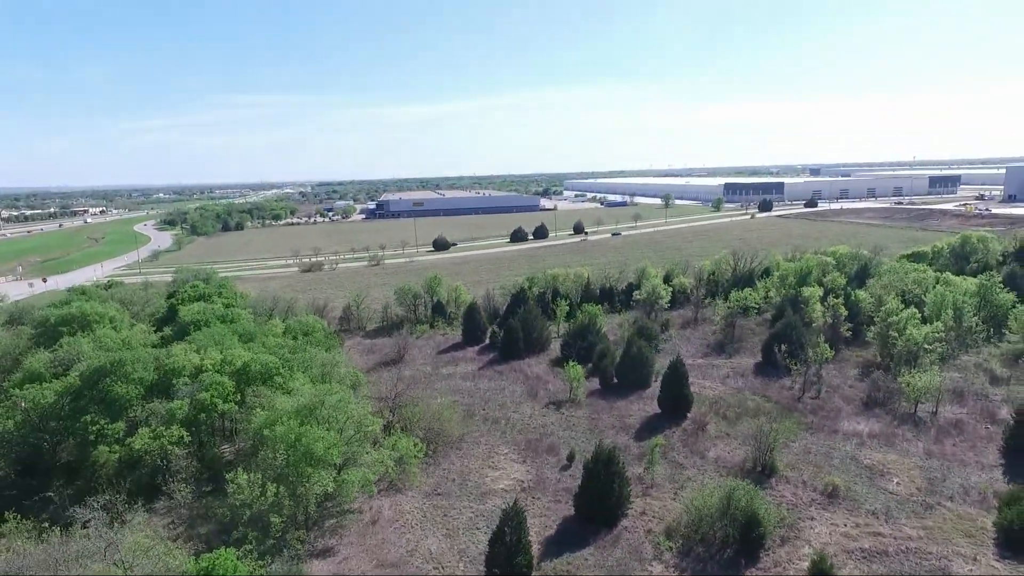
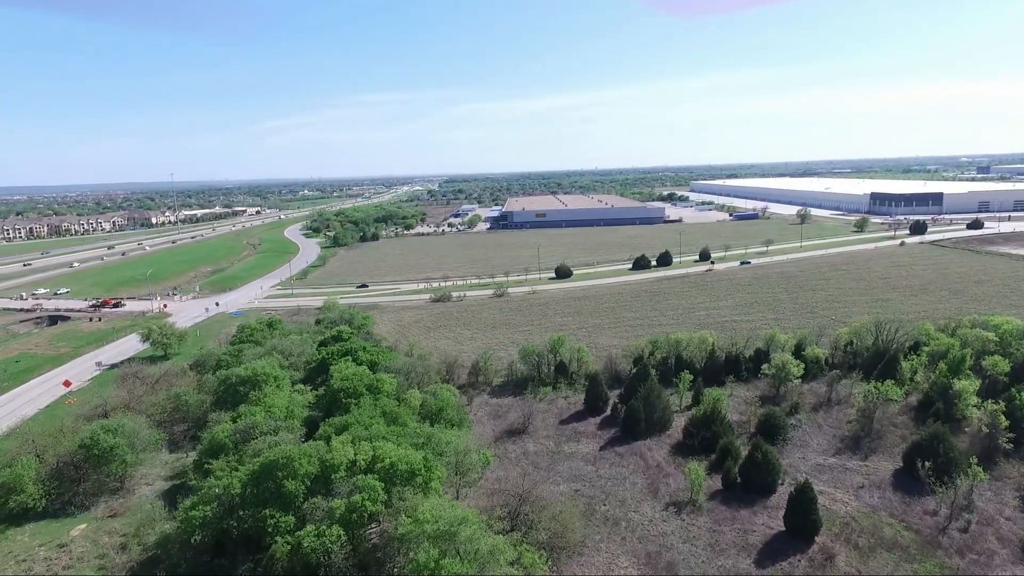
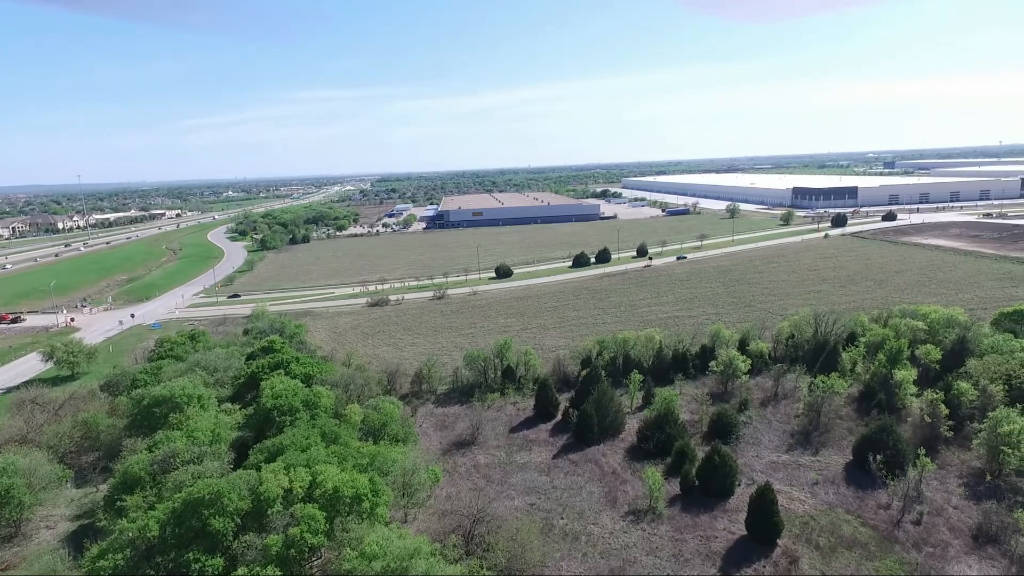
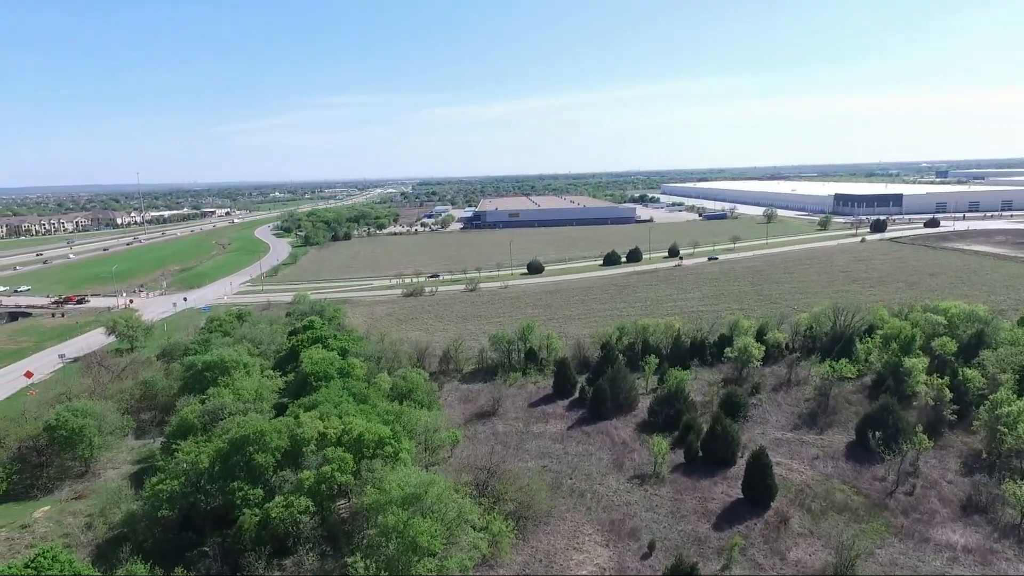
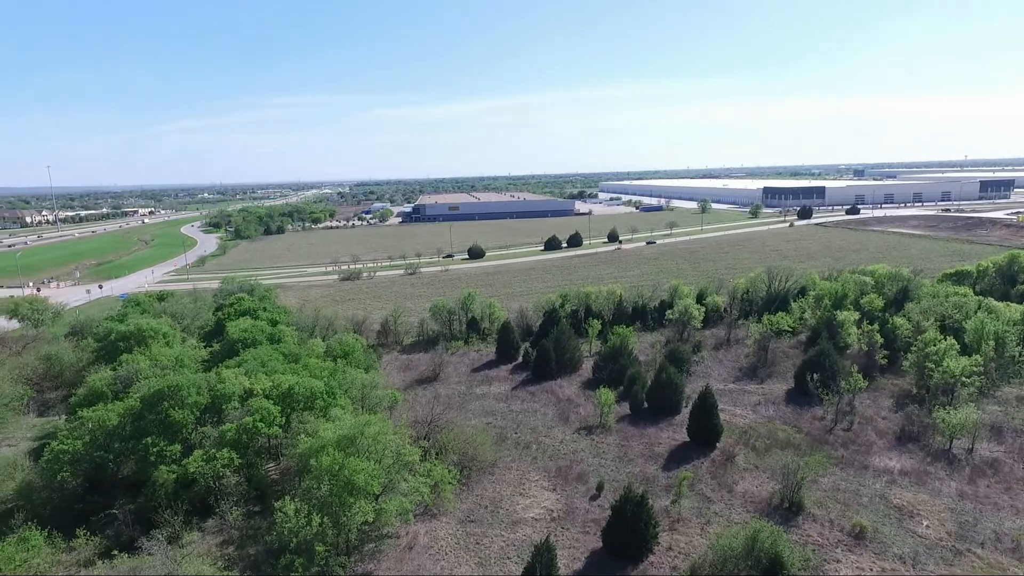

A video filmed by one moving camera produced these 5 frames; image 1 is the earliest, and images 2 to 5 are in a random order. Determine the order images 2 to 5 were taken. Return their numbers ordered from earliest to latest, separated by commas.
5, 4, 2, 3
